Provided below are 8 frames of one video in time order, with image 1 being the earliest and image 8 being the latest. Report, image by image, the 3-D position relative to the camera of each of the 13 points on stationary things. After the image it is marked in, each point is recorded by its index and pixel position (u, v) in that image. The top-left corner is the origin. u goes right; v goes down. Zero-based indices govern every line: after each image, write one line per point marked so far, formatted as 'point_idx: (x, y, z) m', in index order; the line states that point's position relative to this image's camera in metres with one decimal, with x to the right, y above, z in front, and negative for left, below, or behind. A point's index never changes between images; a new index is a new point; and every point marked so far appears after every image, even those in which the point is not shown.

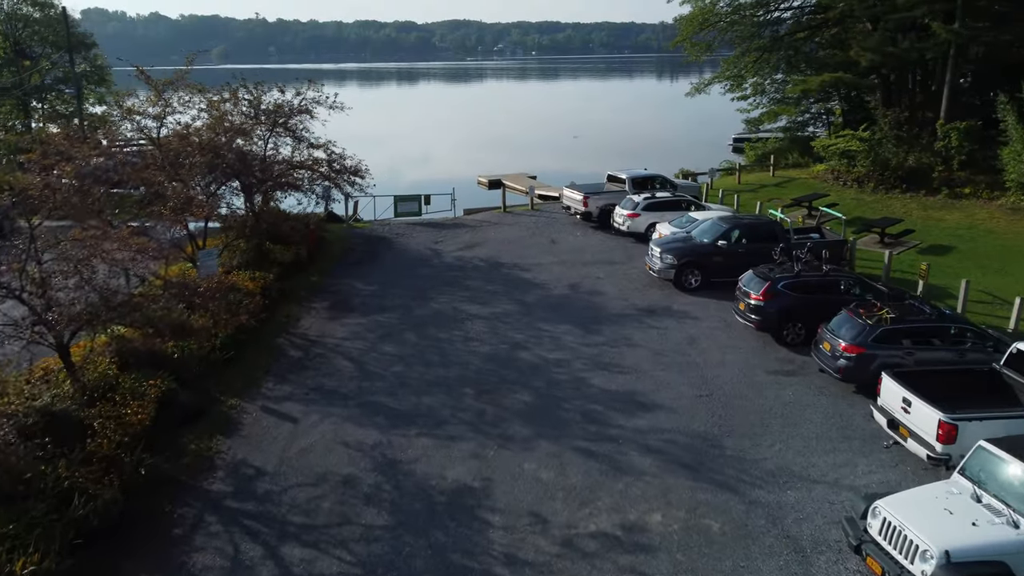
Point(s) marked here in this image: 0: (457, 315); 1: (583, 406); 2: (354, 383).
0: (-1.2, -0.6, +17.2) m
1: (+1.2, -1.9, +12.6) m
2: (-2.8, -1.7, +13.6) m
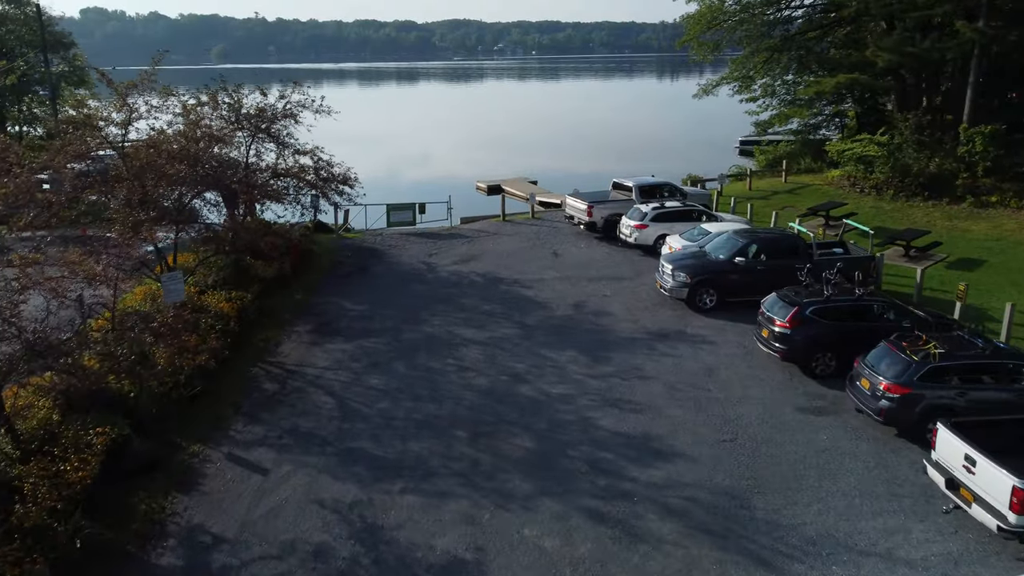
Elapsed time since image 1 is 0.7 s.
0: (-1.2, -1.1, +15.7) m
1: (+1.1, -2.4, +11.2) m
2: (-2.8, -2.1, +12.1) m
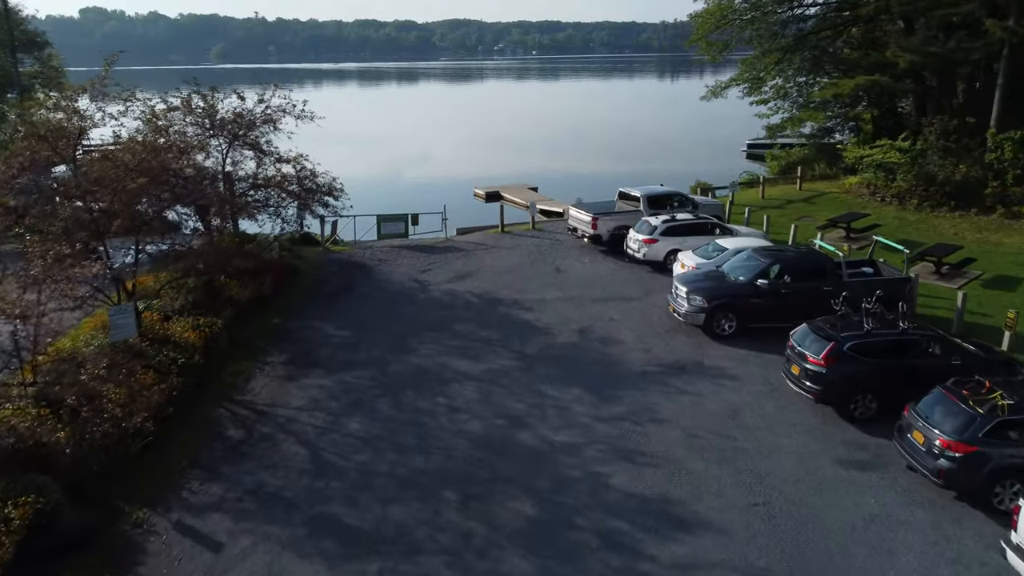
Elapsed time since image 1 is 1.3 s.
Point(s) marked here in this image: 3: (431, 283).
0: (-1.3, -1.6, +14.1) m
1: (+1.1, -2.9, +9.5) m
2: (-2.8, -2.6, +10.5) m
3: (-2.0, +0.1, +19.5) m
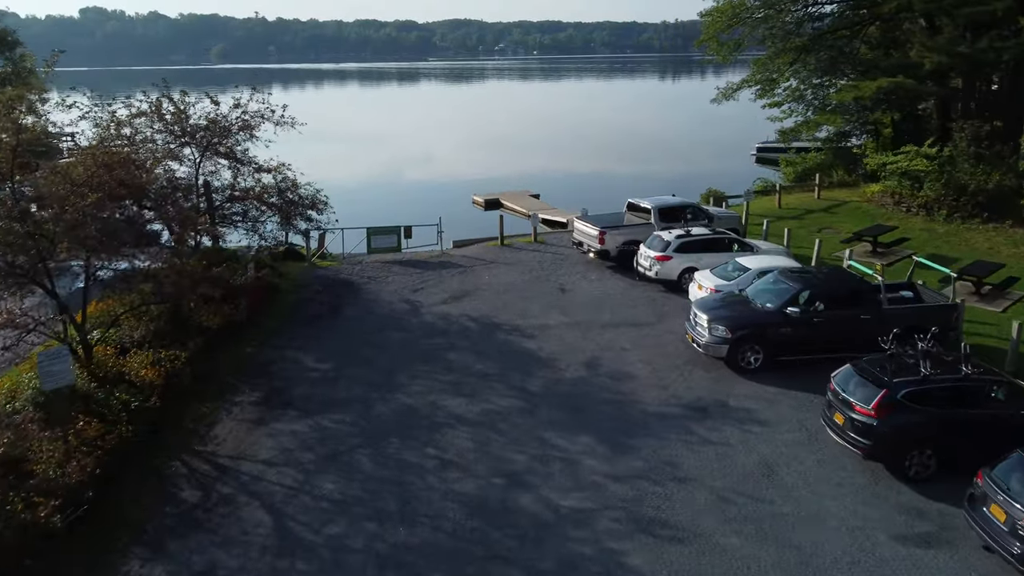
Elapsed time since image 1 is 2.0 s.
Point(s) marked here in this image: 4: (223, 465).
0: (-1.3, -2.1, +12.4) m
1: (+1.1, -3.4, +7.9) m
2: (-2.8, -3.2, +8.8) m
3: (-2.0, -0.4, +17.9) m
4: (-4.1, -2.5, +10.9) m
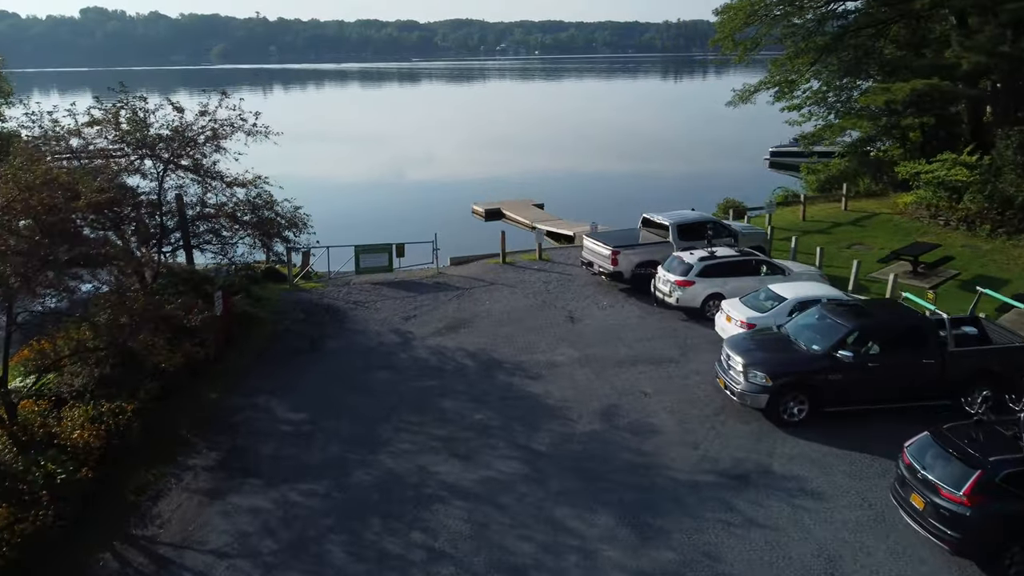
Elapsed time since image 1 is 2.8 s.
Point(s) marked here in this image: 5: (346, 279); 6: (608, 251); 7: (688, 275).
0: (-1.2, -2.7, +10.4) m
1: (+1.2, -4.0, +5.9) m
2: (-2.8, -3.8, +6.8) m
3: (-2.0, -1.0, +15.9) m
4: (-4.0, -3.1, +8.9) m
5: (-4.3, +0.2, +19.8) m
6: (+2.3, +0.9, +18.2) m
7: (+3.8, +0.3, +16.4) m
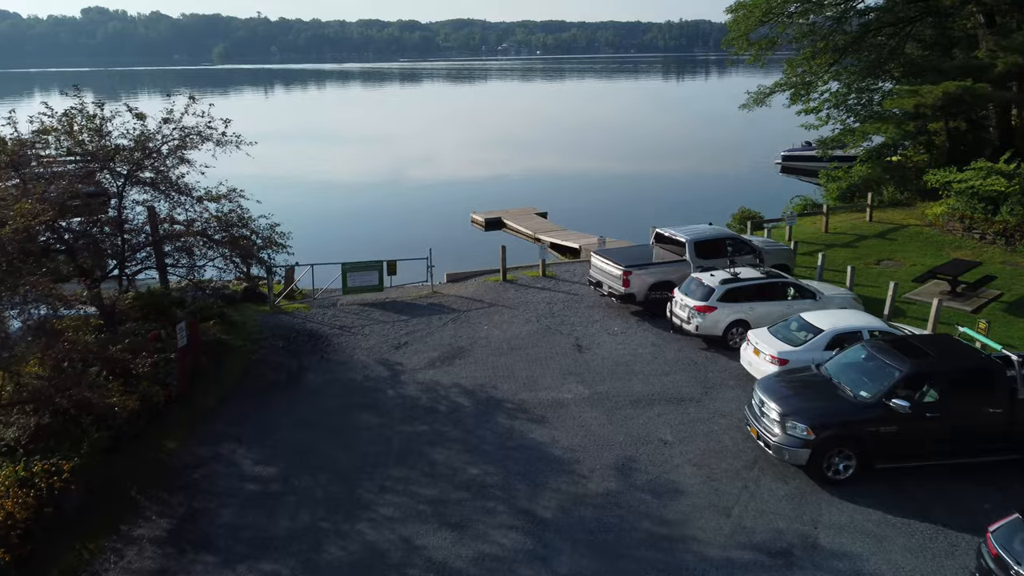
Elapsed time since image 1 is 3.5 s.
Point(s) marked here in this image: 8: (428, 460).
0: (-1.2, -3.2, +8.8) m
1: (+1.2, -4.5, +4.2) m
2: (-2.8, -4.3, +5.2) m
3: (-1.9, -1.5, +14.2) m
4: (-4.0, -3.6, +7.3) m
5: (-4.2, -0.3, +18.2) m
6: (+2.3, +0.4, +16.6) m
7: (+3.8, -0.2, +14.8) m
8: (-1.2, -2.5, +11.1) m
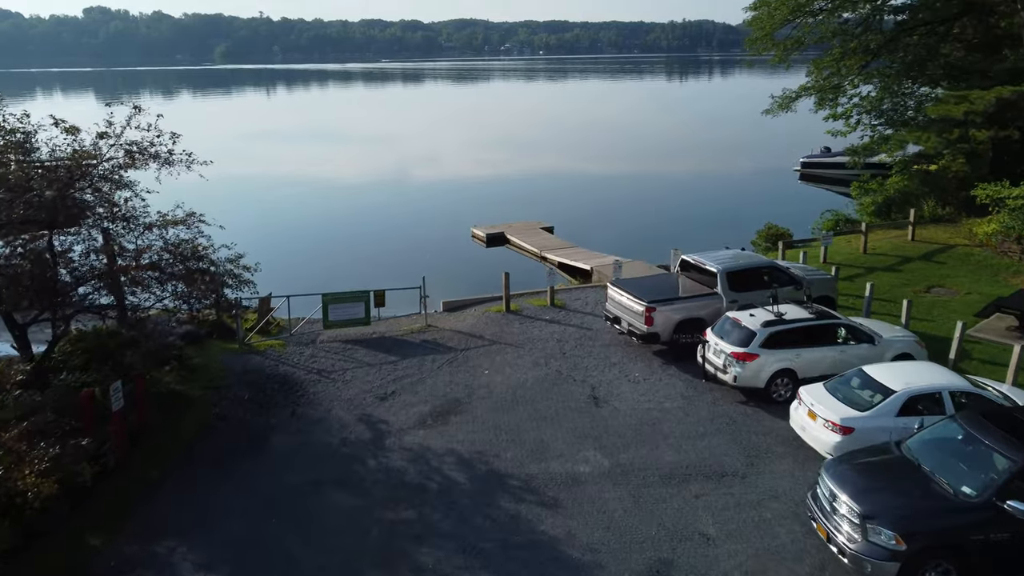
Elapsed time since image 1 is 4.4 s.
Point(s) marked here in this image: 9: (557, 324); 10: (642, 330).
0: (-1.1, -3.9, +6.5) m
1: (+1.2, -5.2, +2.0) m
2: (-2.7, -5.0, +3.0) m
3: (-1.9, -2.2, +12.0) m
4: (-4.0, -4.3, +5.1) m
5: (-4.2, -1.0, +16.0) m
6: (+2.4, -0.3, +14.3) m
7: (+3.9, -0.9, +12.5) m
8: (-1.1, -3.2, +8.9) m
9: (+0.9, -0.8, +16.4) m
10: (+2.4, -0.8, +14.4) m
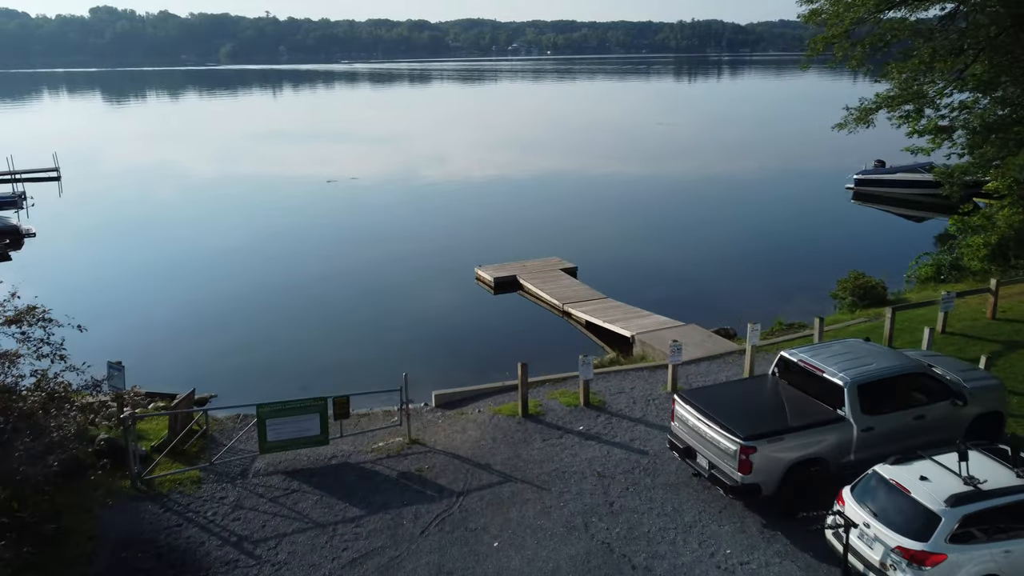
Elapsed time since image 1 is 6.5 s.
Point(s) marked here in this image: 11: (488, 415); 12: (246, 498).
0: (-0.9, -5.4, +1.6) m
1: (+1.4, -6.8, -3.0) m
2: (-2.6, -6.5, -1.9) m
3: (-1.6, -3.7, +7.1) m
4: (-3.8, -5.8, +0.2) m
5: (-3.9, -2.5, +11.1) m
6: (+2.7, -1.9, +9.4) m
7: (+4.1, -2.5, +7.6) m
8: (-0.9, -4.7, +3.9) m
9: (+1.2, -2.3, +11.4) m
10: (+2.7, -2.3, +9.4) m
11: (-0.5, -2.0, +12.4) m
12: (-3.6, -2.7, +10.2) m
